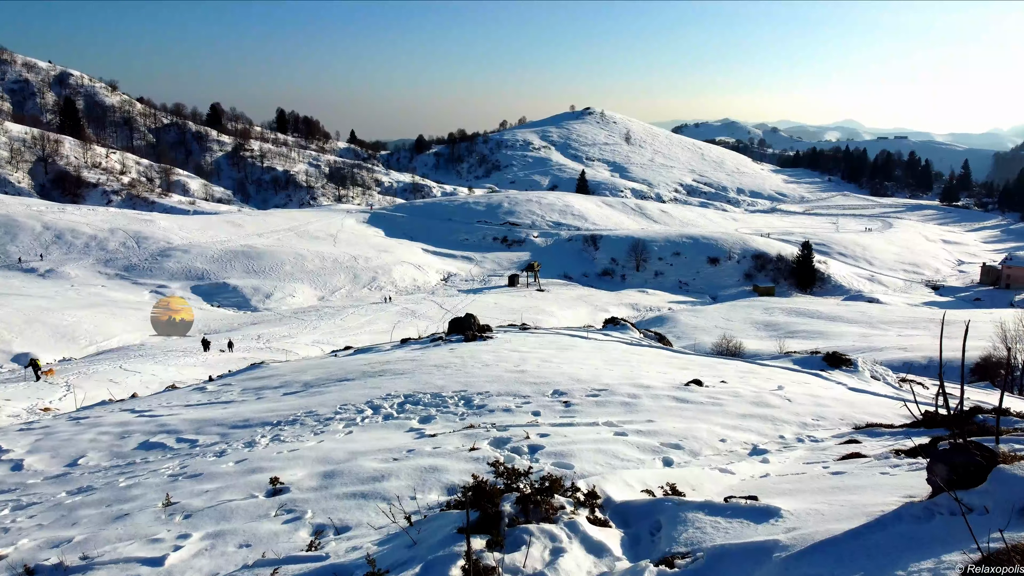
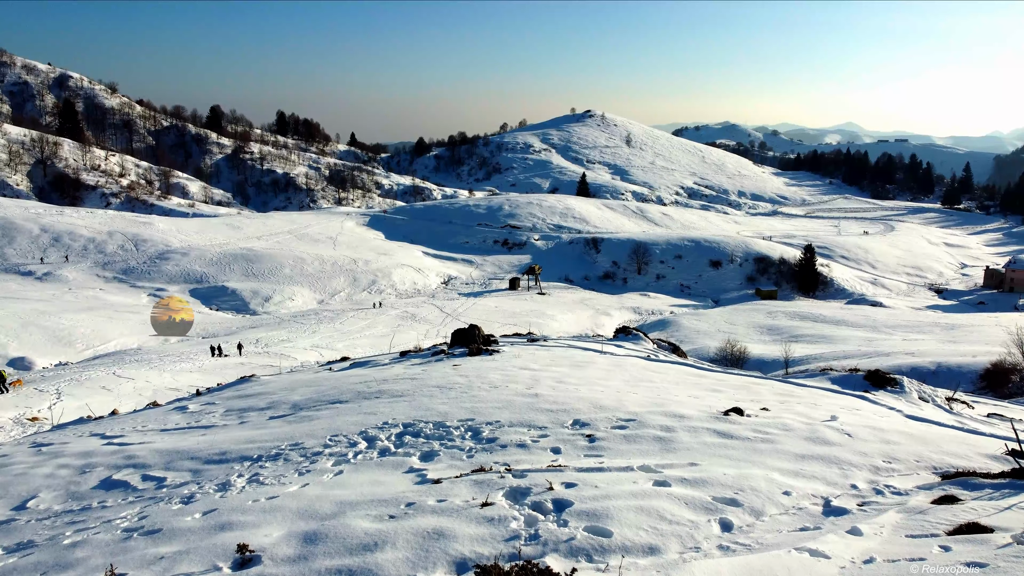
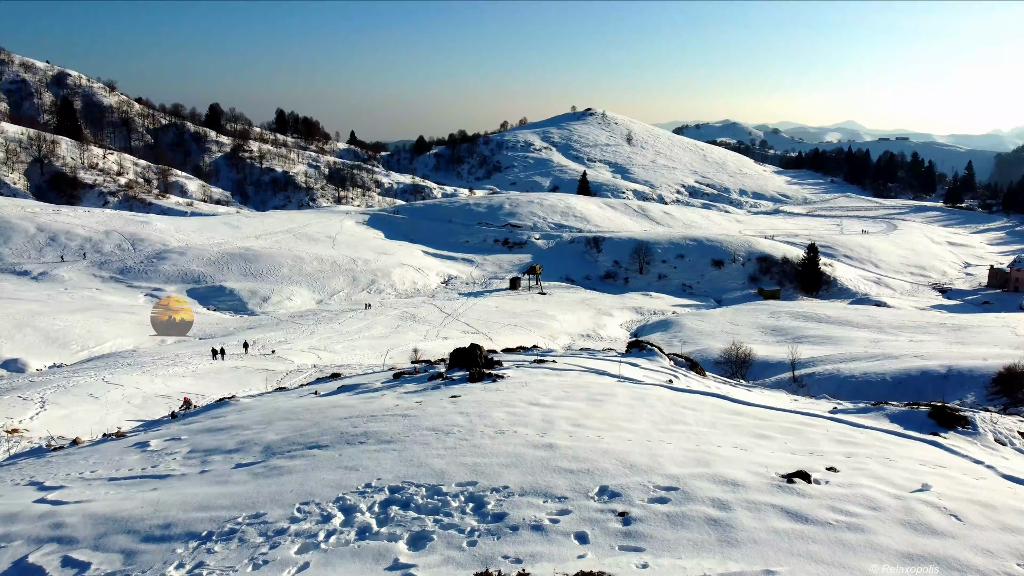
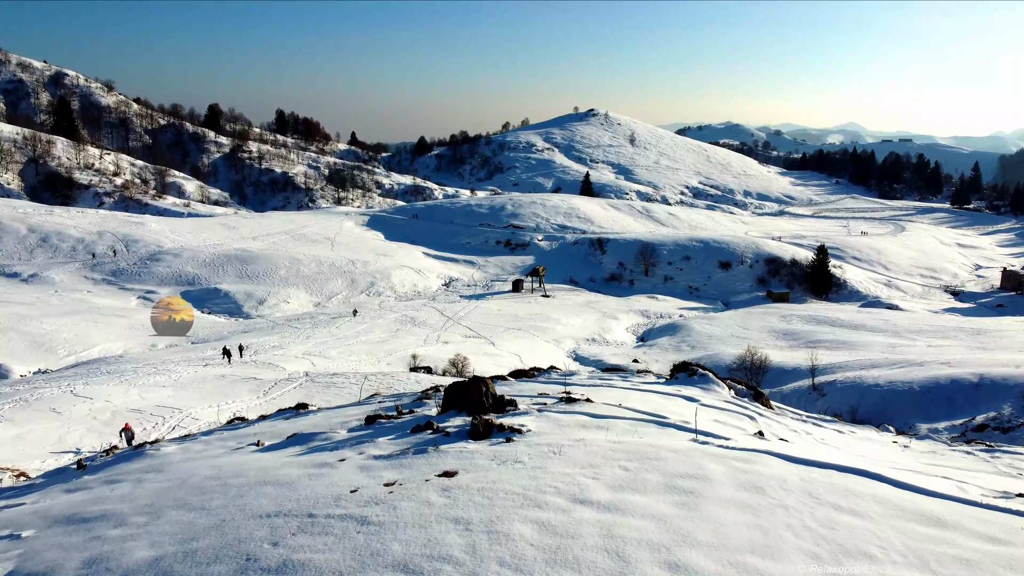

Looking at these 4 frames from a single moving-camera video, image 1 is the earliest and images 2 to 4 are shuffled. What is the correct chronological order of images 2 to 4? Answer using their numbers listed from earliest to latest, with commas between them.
2, 3, 4
